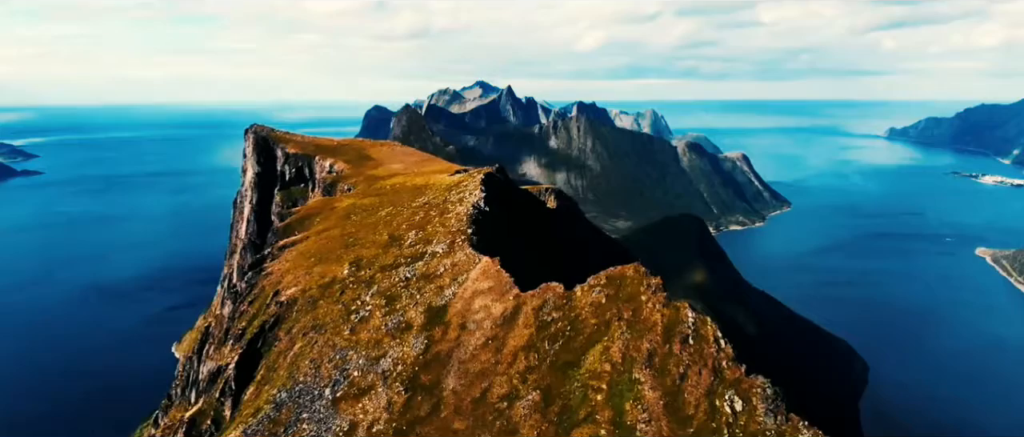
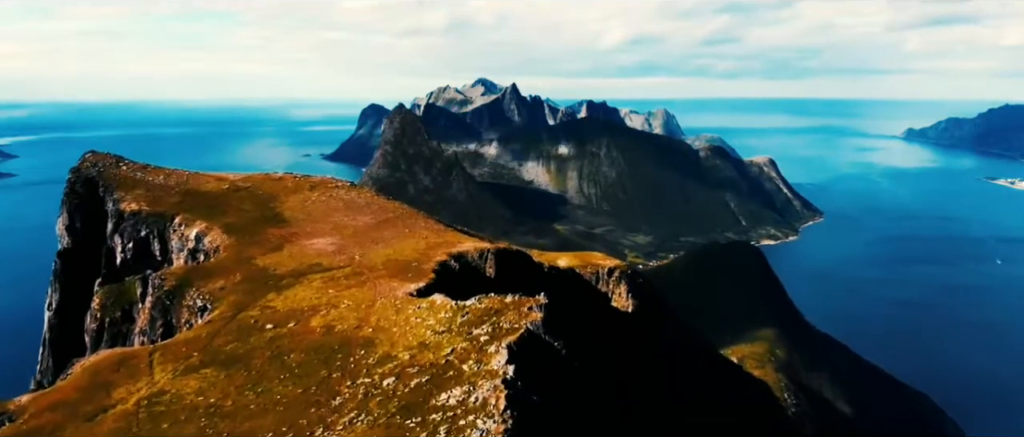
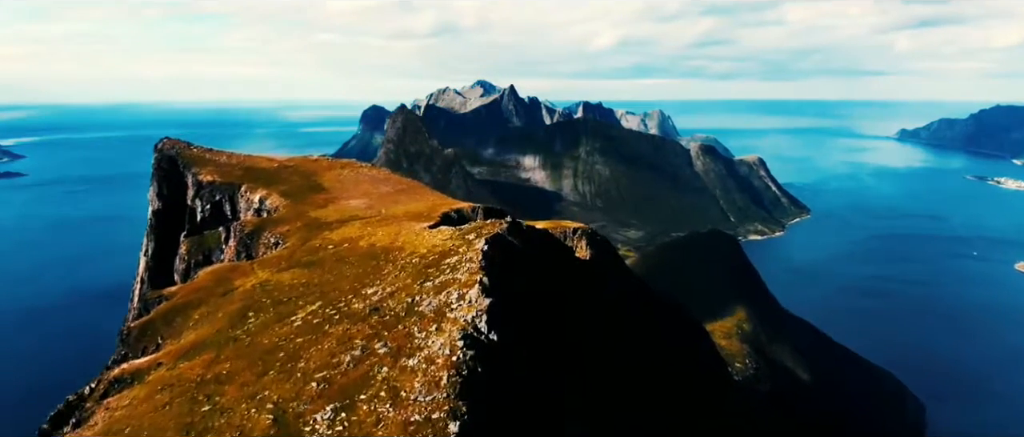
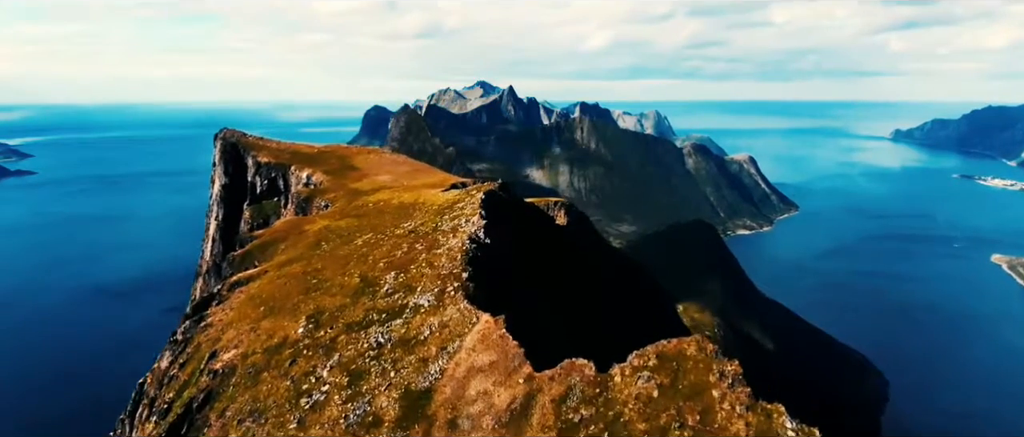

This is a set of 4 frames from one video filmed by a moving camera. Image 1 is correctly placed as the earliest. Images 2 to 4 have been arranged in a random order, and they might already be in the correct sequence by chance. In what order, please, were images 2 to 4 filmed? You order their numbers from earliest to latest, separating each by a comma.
4, 3, 2
